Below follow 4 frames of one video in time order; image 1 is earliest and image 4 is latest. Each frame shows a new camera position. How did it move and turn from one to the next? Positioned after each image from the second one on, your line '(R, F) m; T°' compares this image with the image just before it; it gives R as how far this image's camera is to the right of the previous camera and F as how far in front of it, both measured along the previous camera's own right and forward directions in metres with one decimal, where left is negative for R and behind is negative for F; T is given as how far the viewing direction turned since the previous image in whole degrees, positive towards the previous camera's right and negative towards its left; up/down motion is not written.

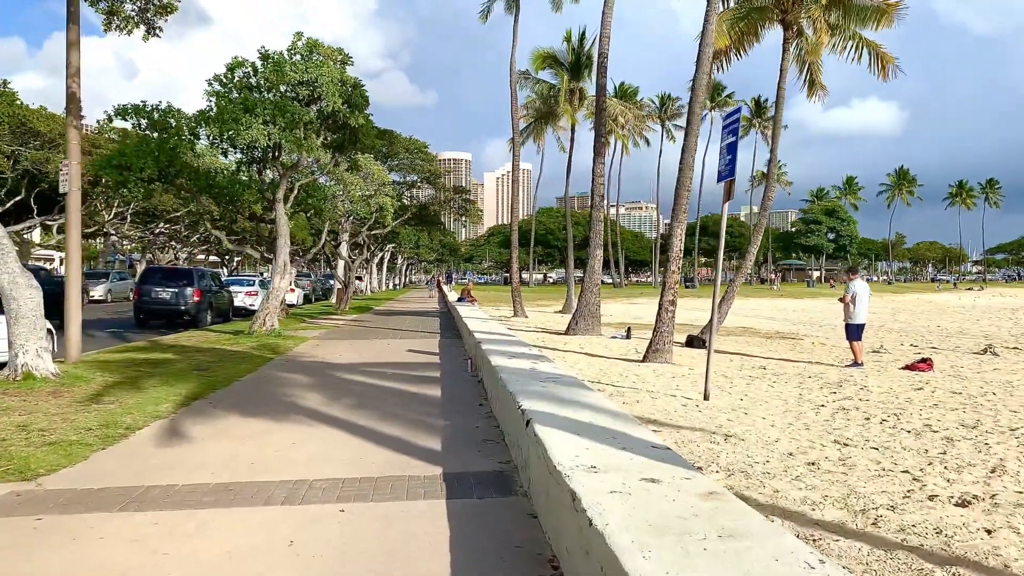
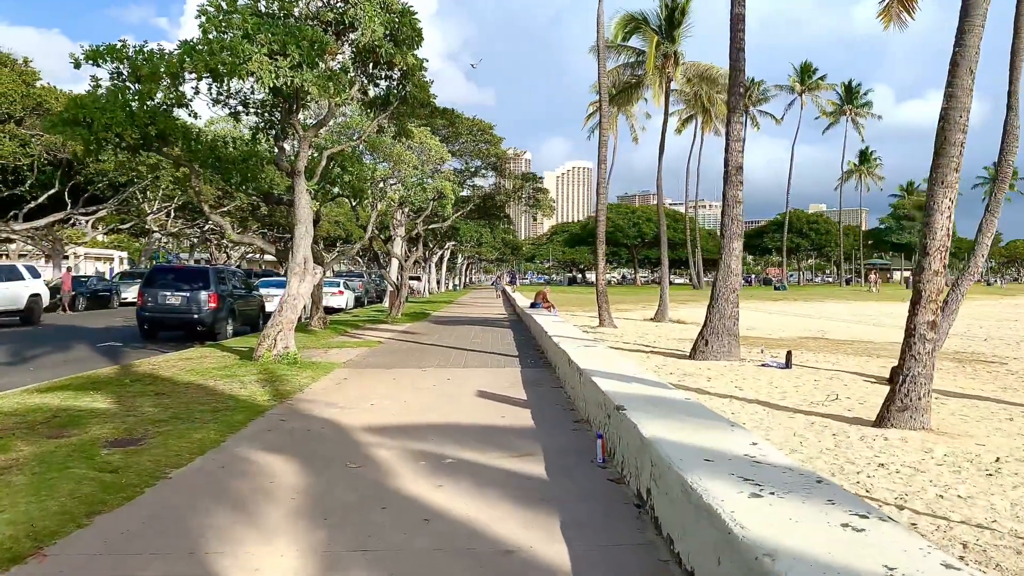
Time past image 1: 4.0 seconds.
(-0.7, +4.8) m; -4°
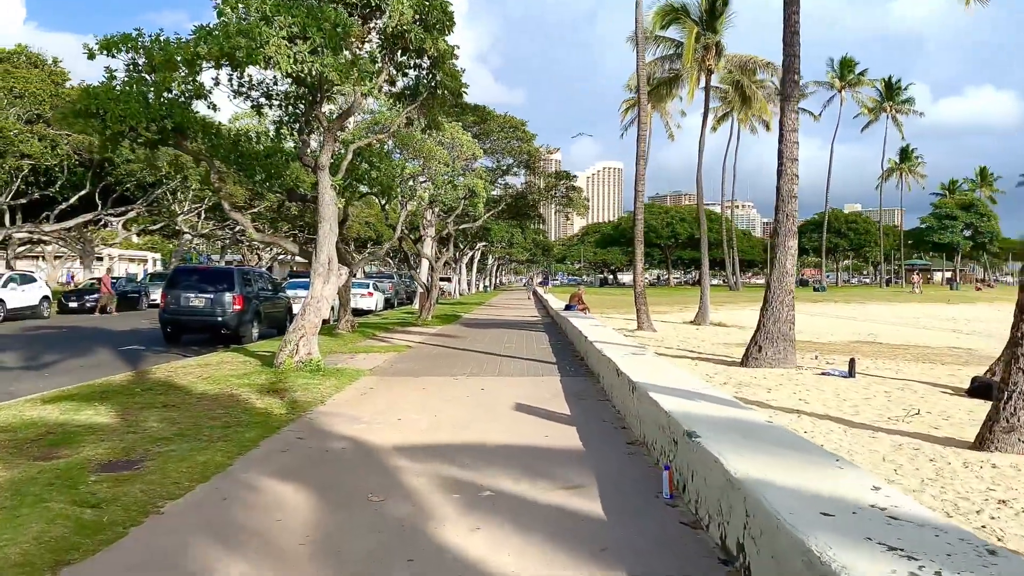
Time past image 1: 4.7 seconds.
(-0.1, +0.8) m; -2°
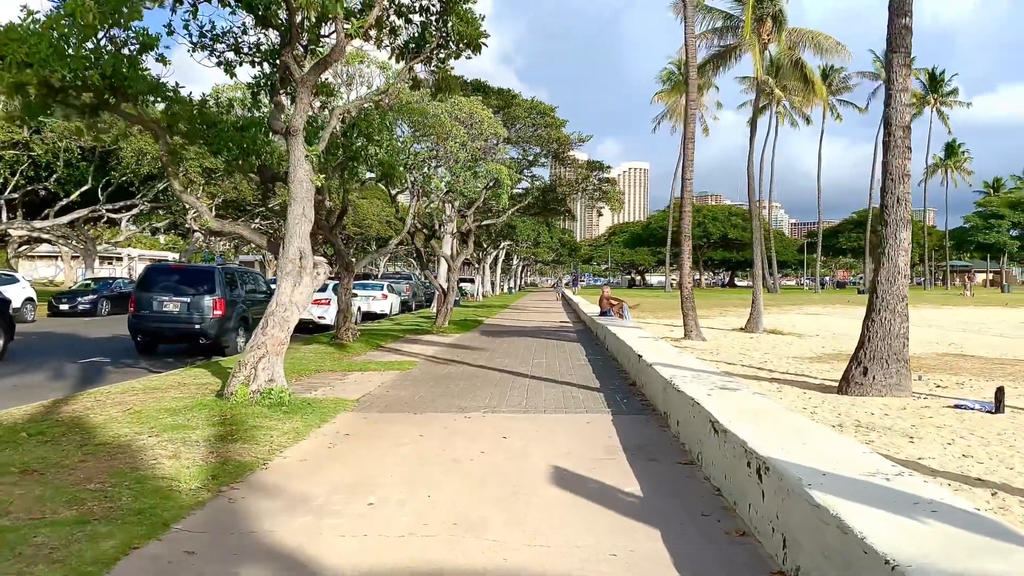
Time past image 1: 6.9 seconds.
(-0.1, +2.7) m; -2°
